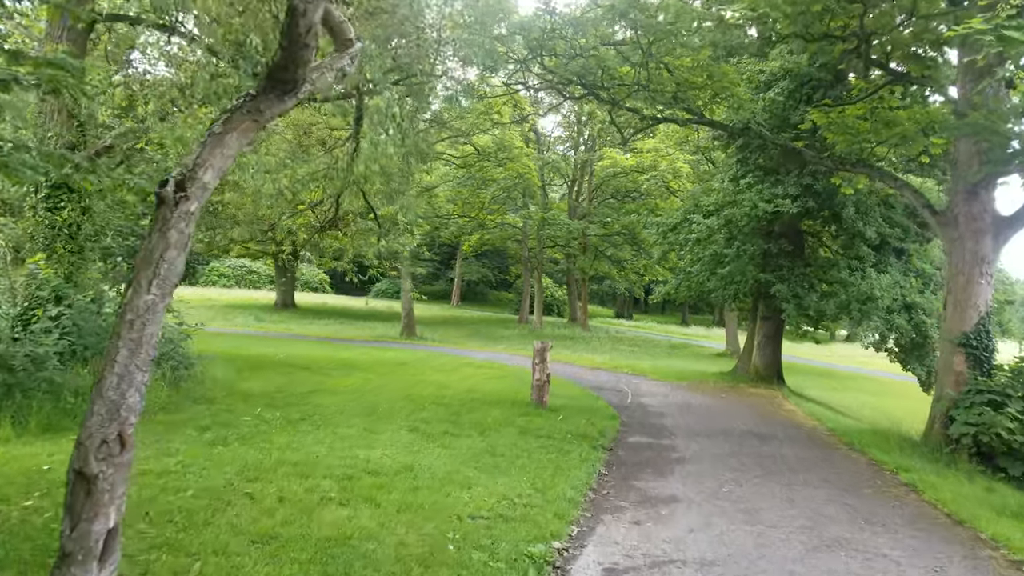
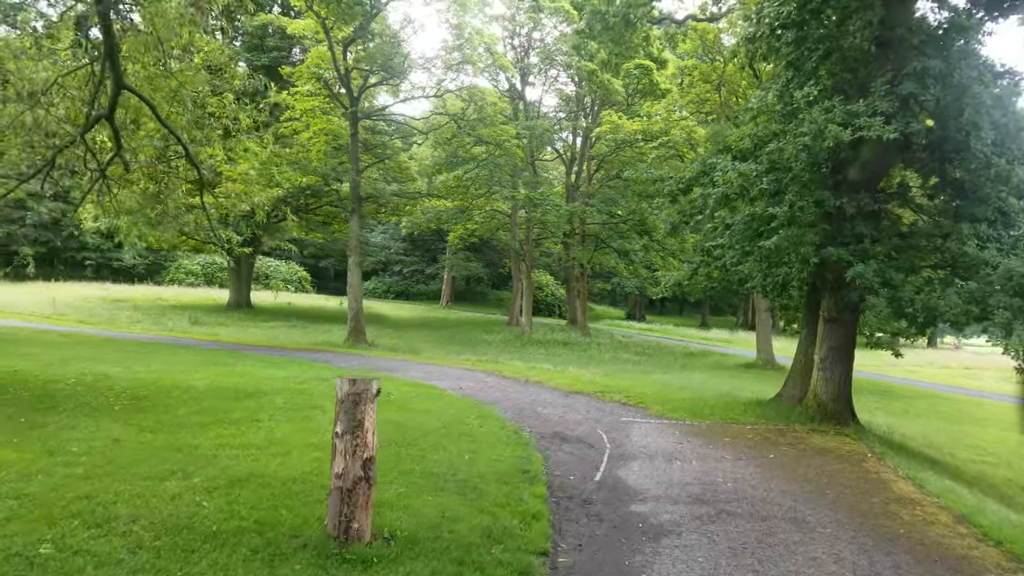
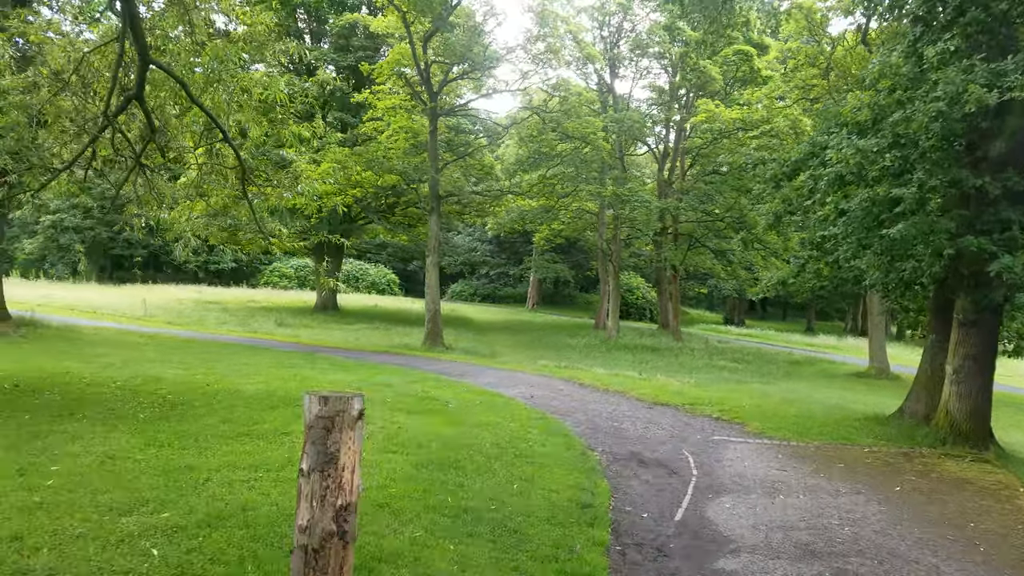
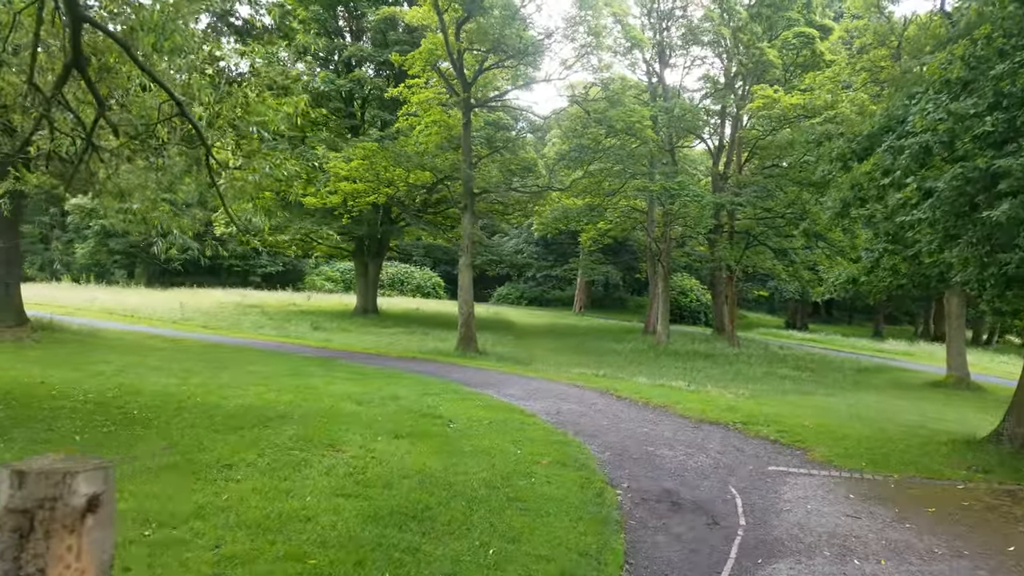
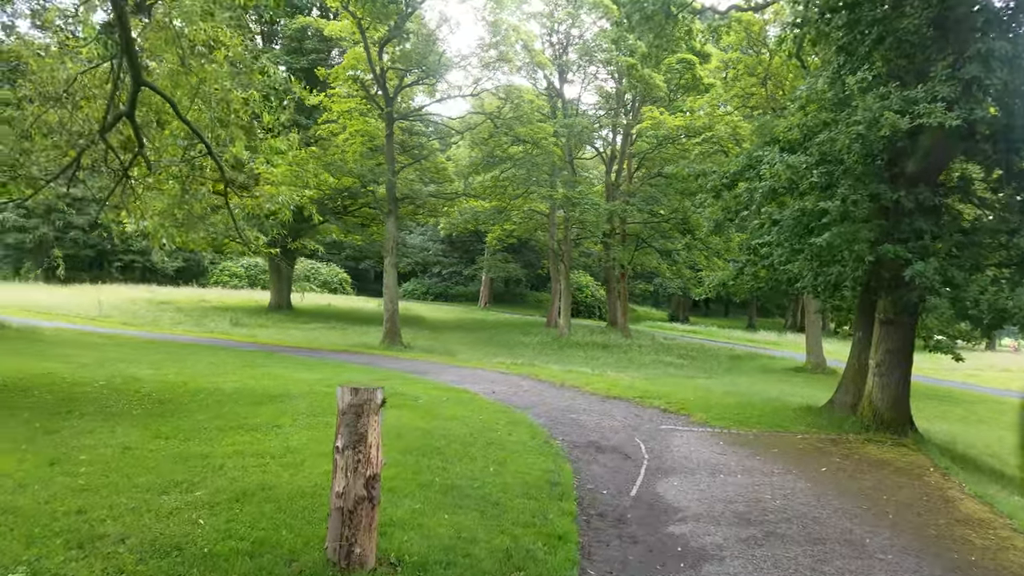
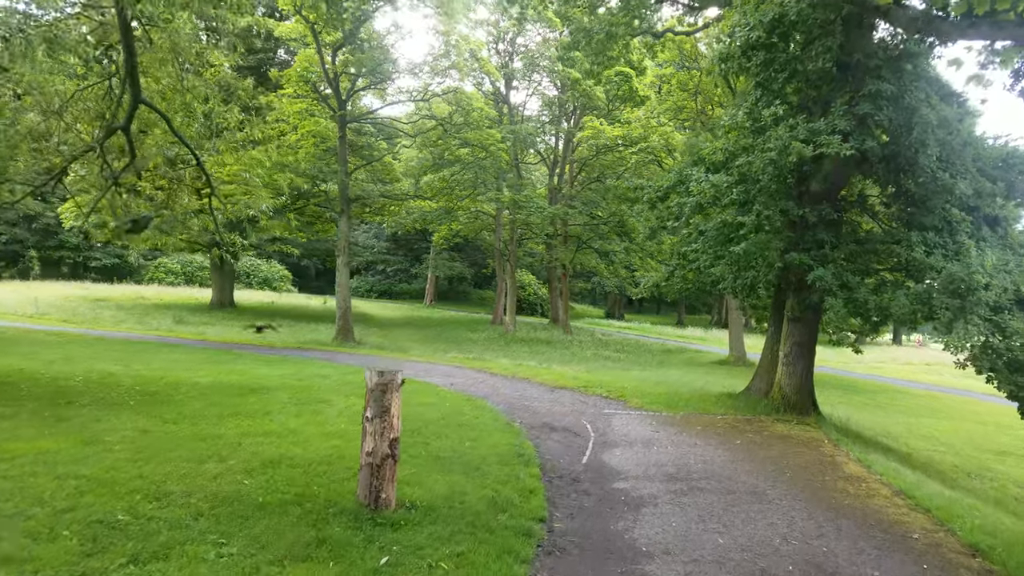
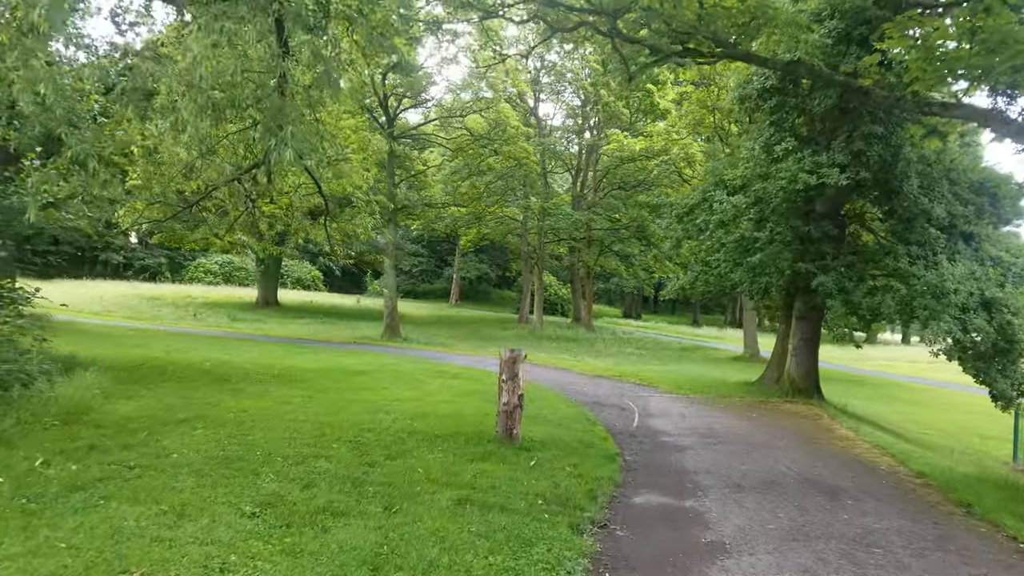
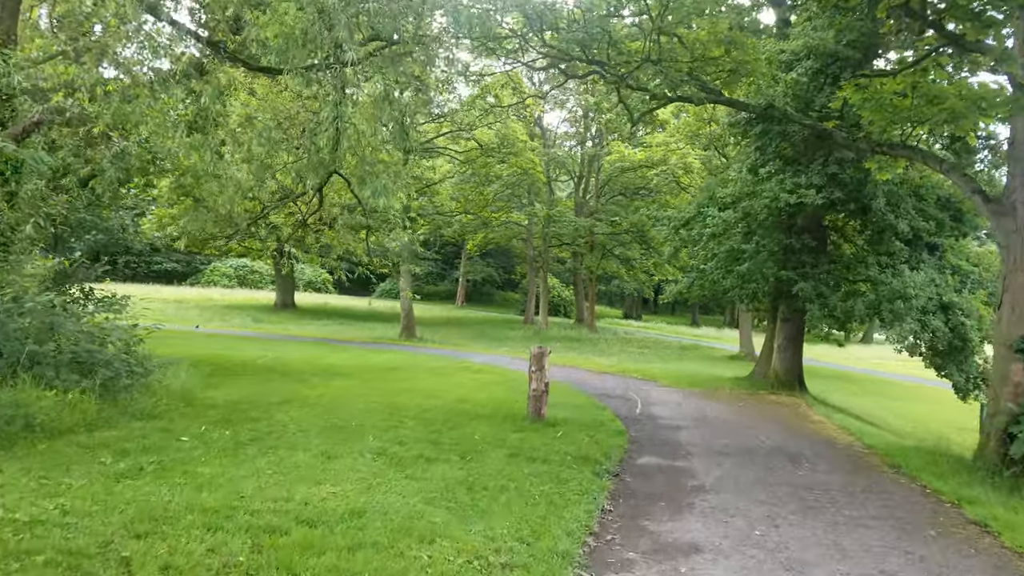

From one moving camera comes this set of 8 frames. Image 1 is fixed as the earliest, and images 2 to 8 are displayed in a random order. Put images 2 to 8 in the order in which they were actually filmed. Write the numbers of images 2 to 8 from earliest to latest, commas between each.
8, 7, 6, 2, 5, 3, 4
